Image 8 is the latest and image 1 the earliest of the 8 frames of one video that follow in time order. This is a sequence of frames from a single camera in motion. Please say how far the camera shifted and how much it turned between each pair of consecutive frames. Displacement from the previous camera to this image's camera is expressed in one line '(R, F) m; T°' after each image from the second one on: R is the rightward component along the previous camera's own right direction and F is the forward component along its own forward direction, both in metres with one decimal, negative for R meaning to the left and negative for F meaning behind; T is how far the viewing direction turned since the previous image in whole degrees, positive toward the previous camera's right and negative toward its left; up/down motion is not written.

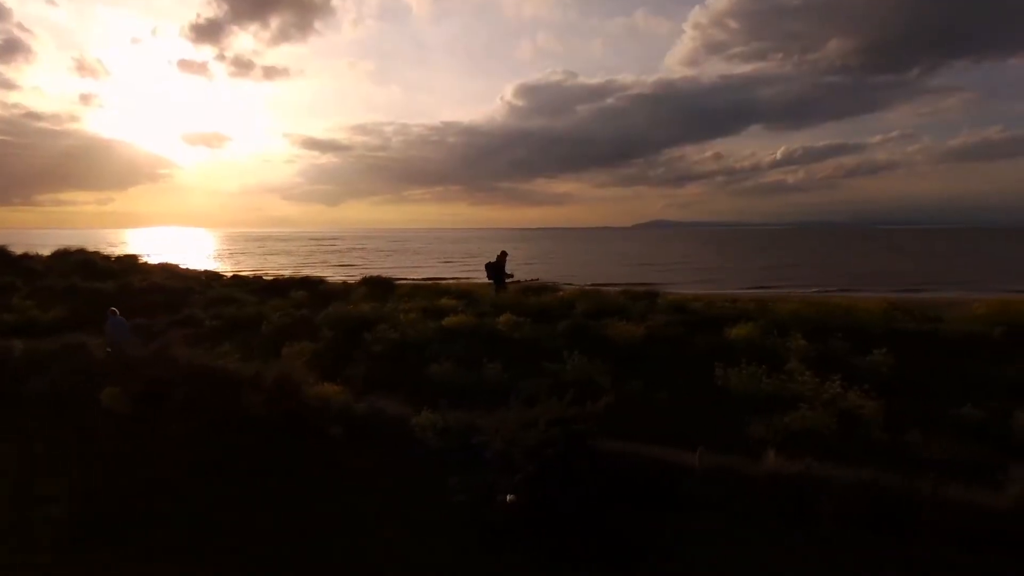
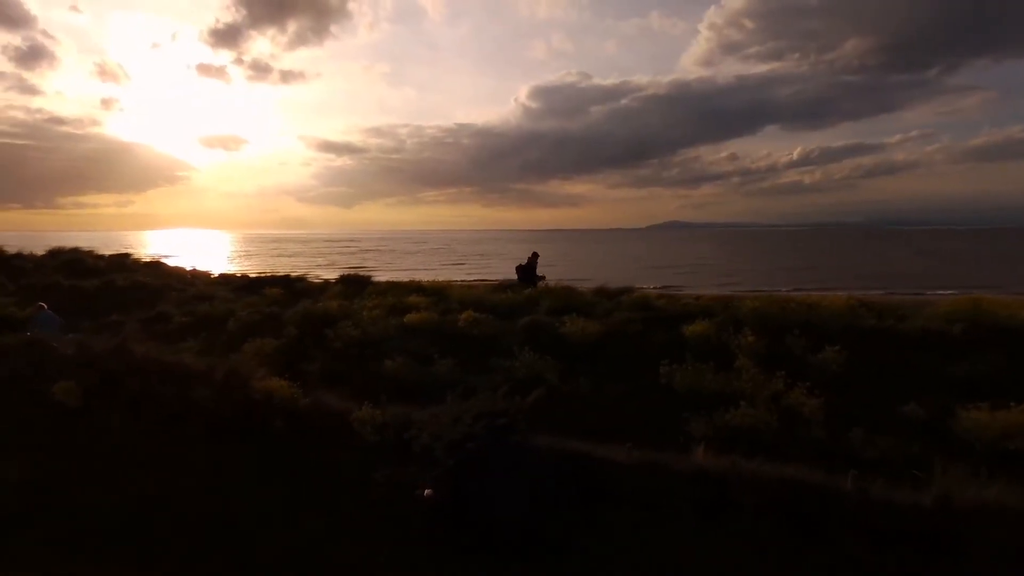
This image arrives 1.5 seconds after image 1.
(+1.5, +0.1) m; -1°
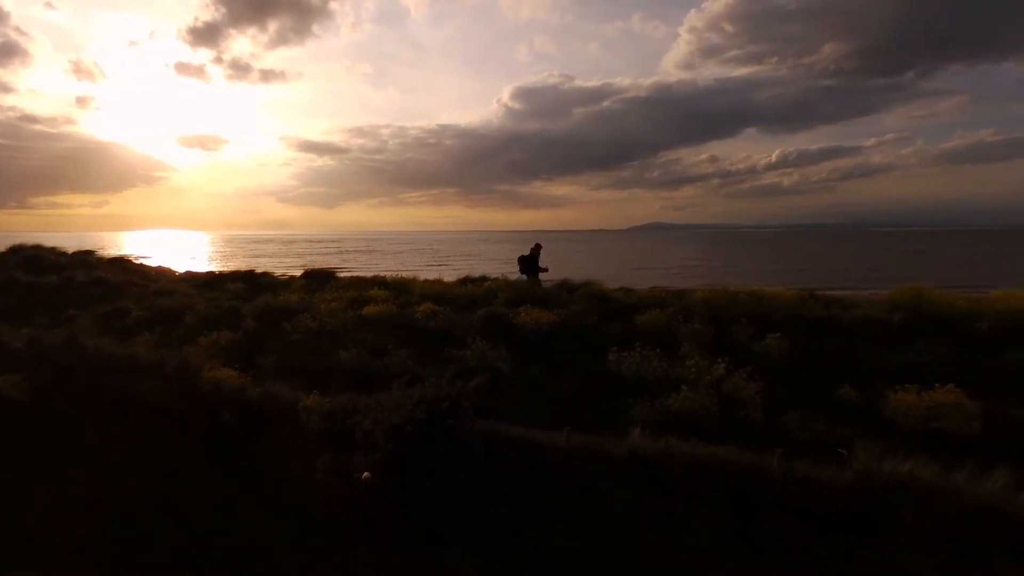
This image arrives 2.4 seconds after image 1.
(+0.7, -0.1) m; +2°
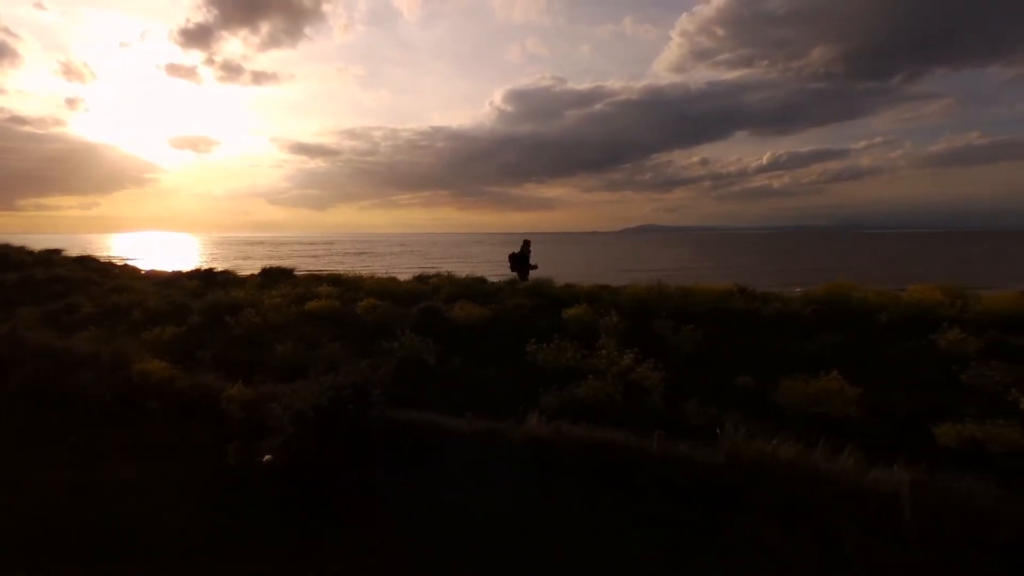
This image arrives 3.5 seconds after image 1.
(+1.6, -0.5) m; +1°
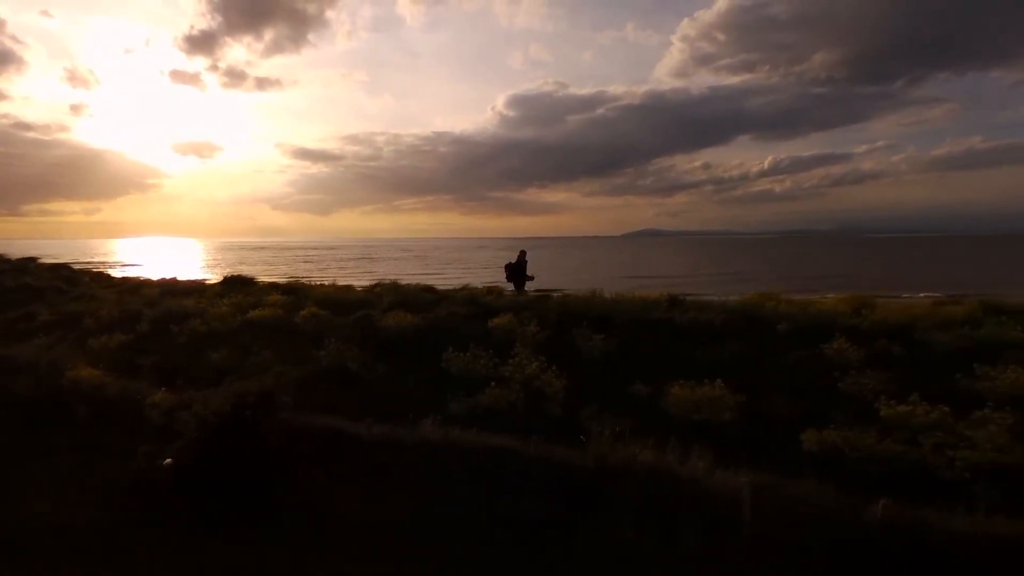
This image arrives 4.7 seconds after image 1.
(+2.0, -0.6) m; 0°
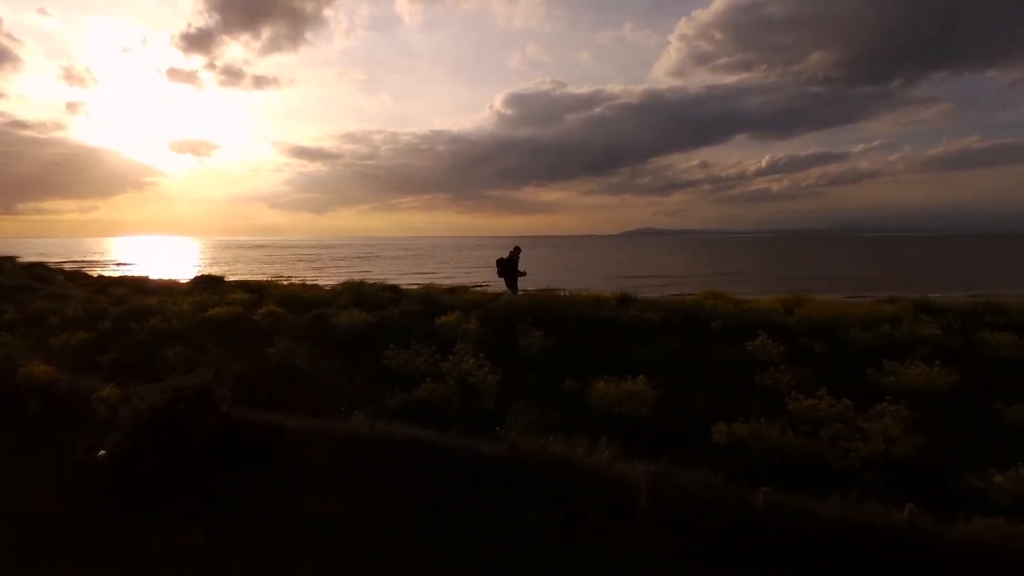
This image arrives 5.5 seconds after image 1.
(+1.3, -0.4) m; 0°
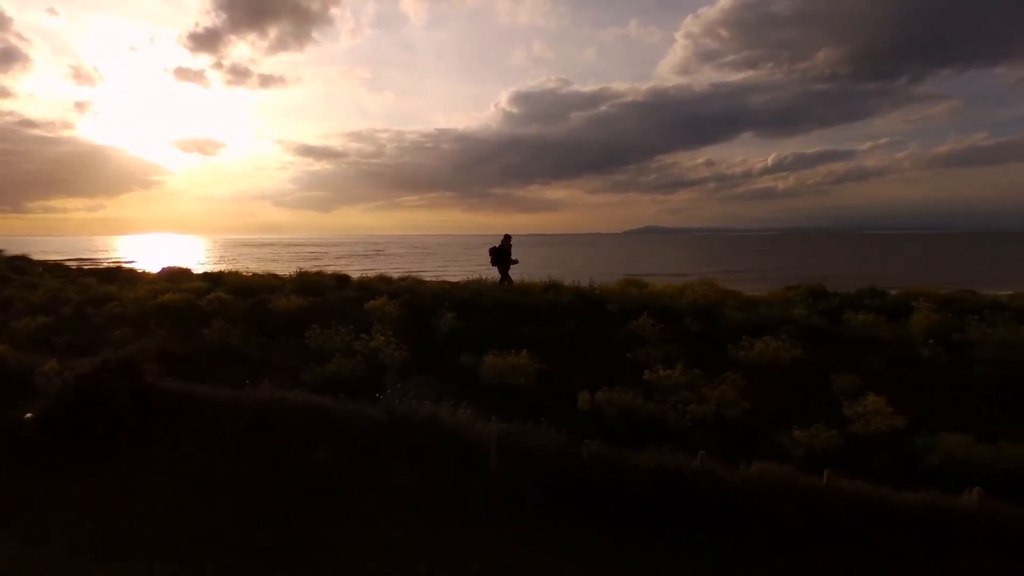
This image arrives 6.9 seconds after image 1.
(+2.4, -1.1) m; -1°
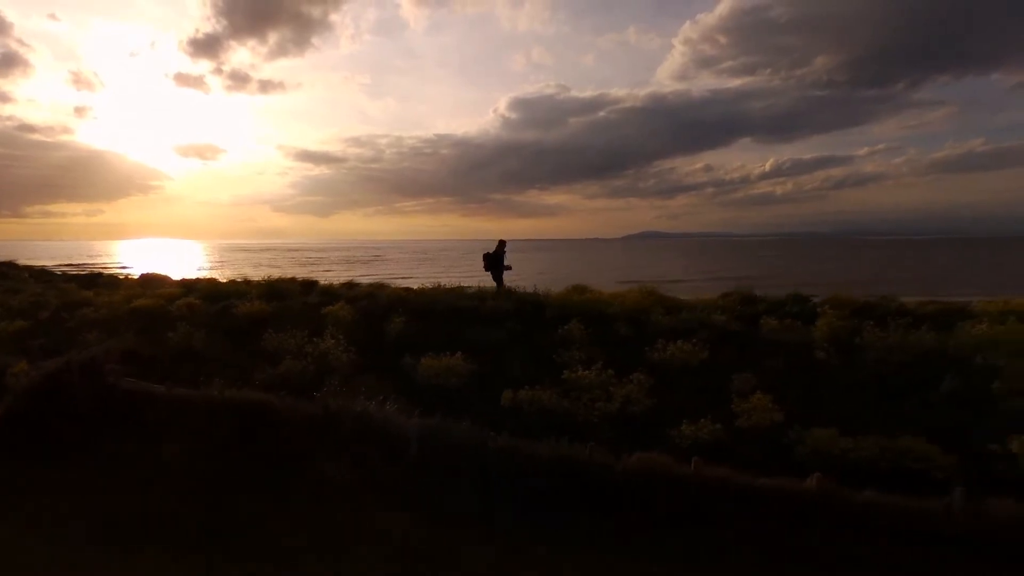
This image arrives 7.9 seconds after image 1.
(+1.5, -1.0) m; 0°
